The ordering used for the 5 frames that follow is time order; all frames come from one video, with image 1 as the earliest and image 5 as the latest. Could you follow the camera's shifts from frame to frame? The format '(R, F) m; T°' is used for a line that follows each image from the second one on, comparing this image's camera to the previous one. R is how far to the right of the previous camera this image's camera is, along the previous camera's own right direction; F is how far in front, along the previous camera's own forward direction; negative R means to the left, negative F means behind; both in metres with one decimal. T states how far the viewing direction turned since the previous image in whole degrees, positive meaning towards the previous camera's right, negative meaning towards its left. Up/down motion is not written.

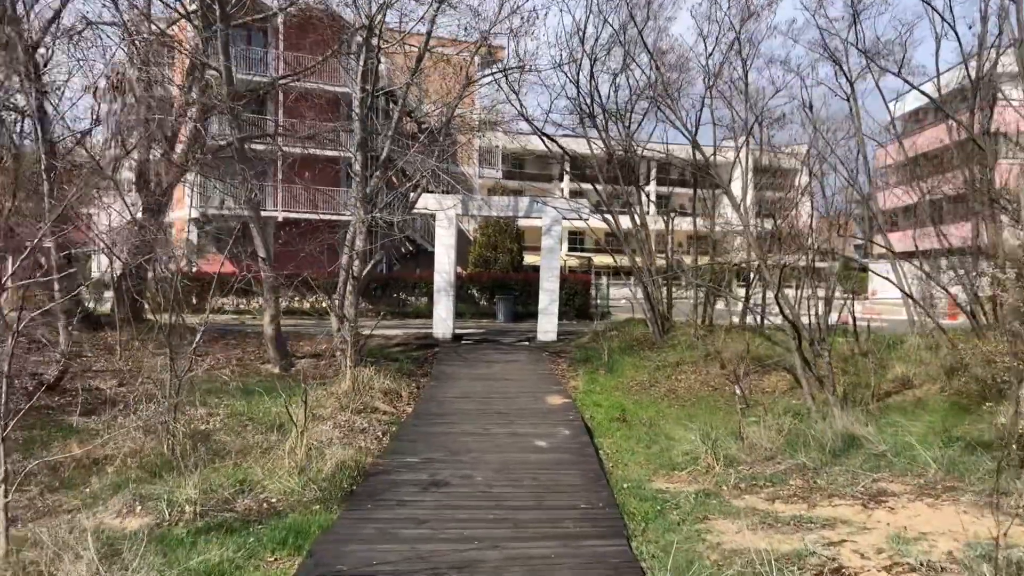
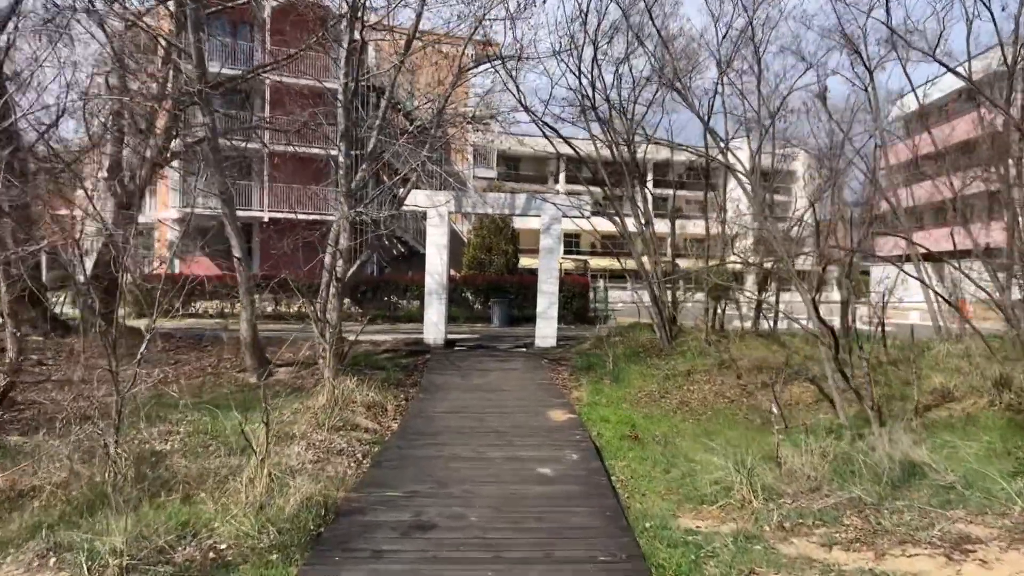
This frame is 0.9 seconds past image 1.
(0.0, +1.0) m; 0°
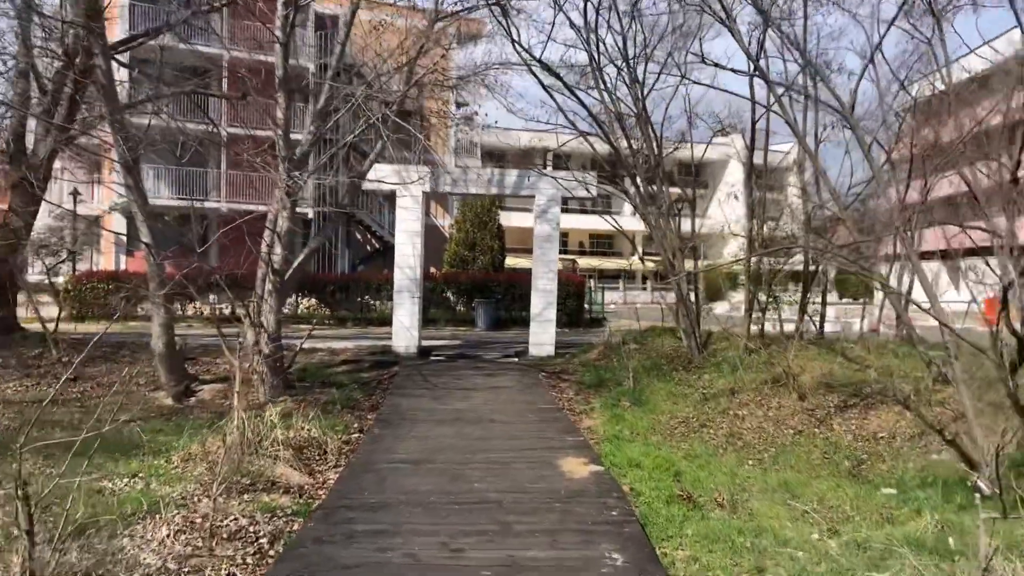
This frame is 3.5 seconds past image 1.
(-0.1, +2.8) m; +1°
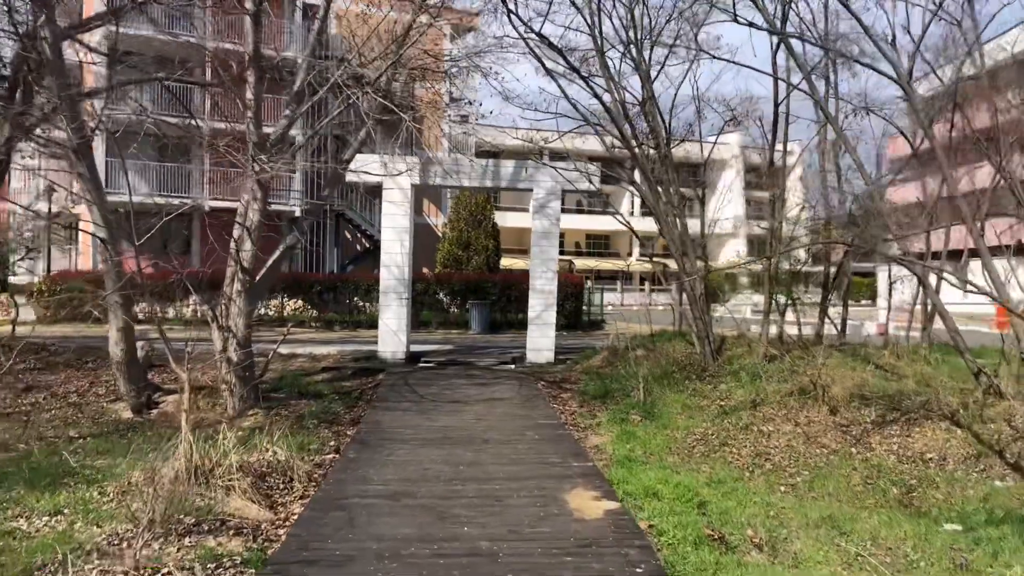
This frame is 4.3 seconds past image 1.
(0.0, +0.9) m; 0°
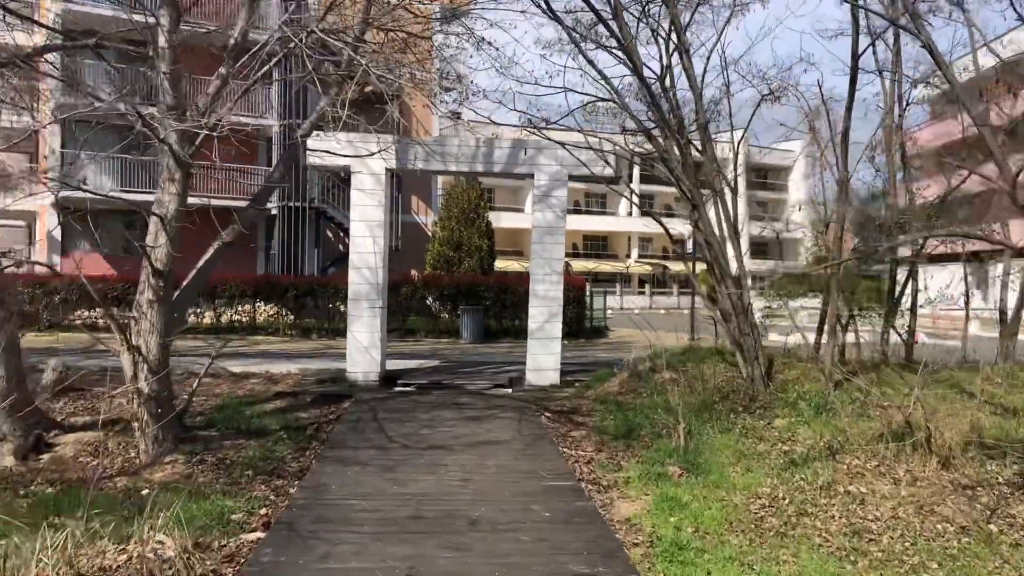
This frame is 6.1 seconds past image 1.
(0.0, +2.0) m; 0°
